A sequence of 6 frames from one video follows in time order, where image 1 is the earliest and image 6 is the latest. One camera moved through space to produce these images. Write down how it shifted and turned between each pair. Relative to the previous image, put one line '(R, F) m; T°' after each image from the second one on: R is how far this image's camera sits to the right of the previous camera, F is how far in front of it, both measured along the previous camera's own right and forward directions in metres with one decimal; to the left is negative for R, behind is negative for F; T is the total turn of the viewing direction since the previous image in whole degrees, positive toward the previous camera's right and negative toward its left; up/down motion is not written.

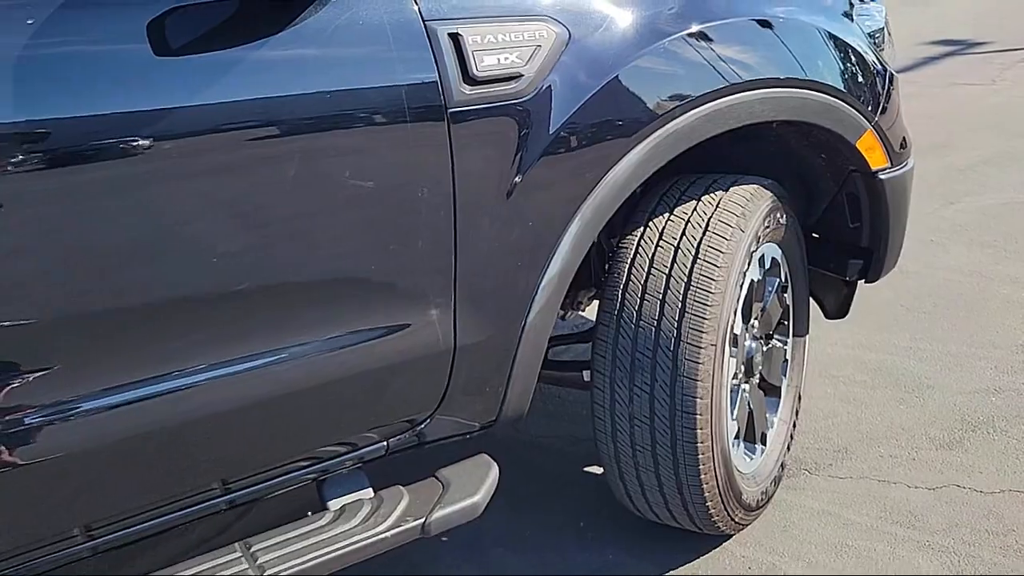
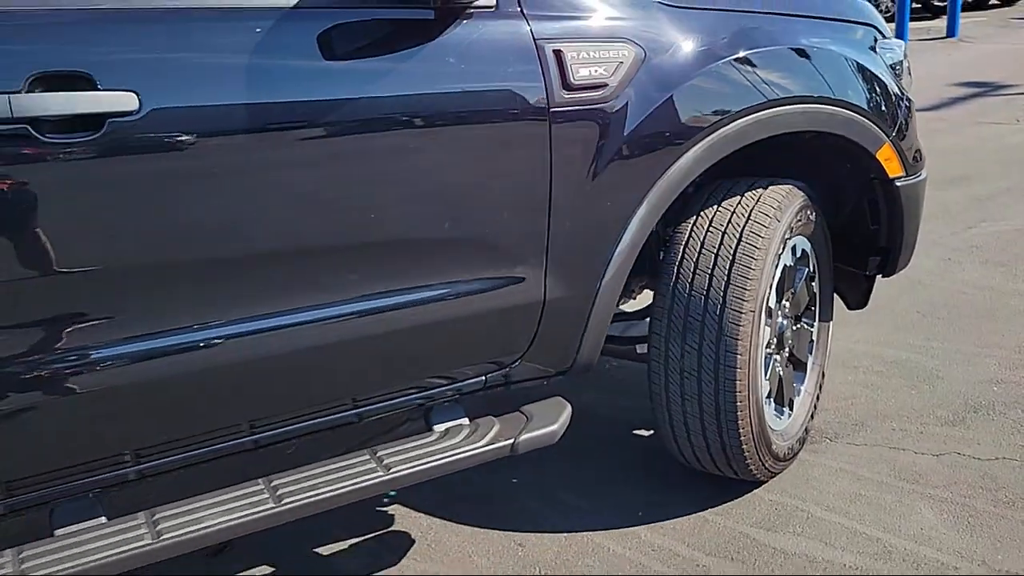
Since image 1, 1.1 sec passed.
(-0.1, -0.4) m; -2°
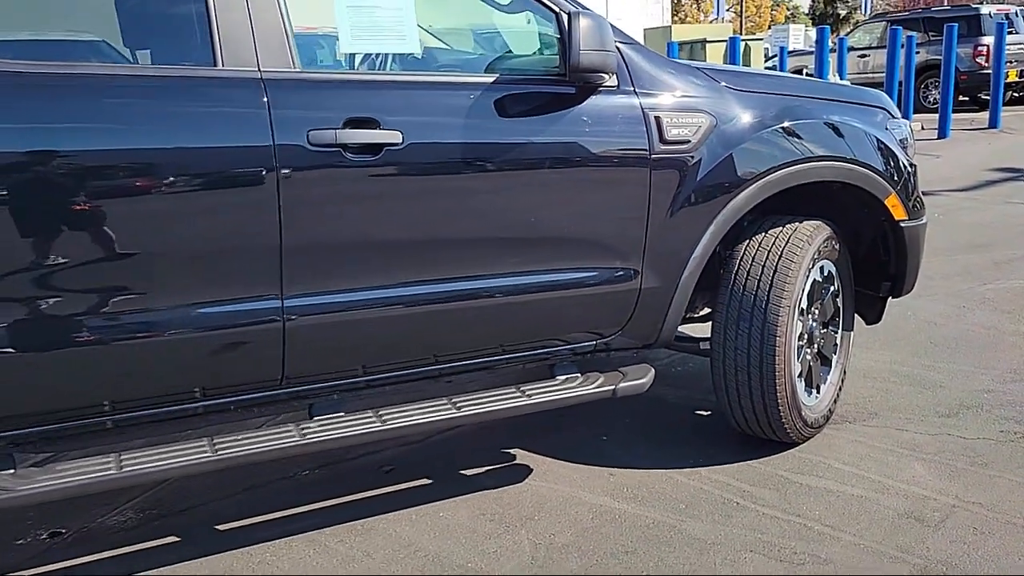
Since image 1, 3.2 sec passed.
(-0.2, -0.9) m; -3°
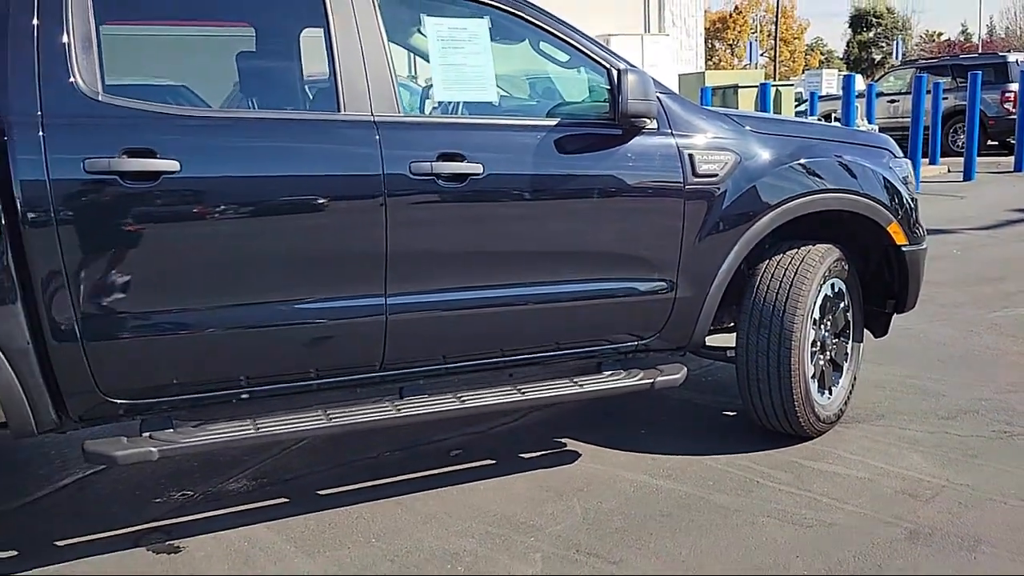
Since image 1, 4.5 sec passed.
(-0.1, -0.6) m; -2°
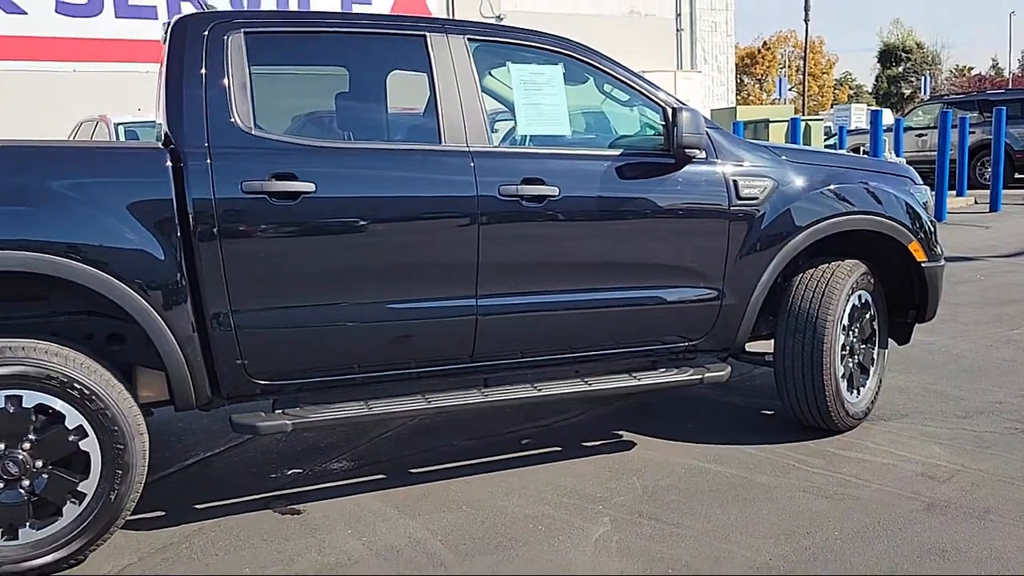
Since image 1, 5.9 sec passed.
(-0.2, -0.6) m; -2°
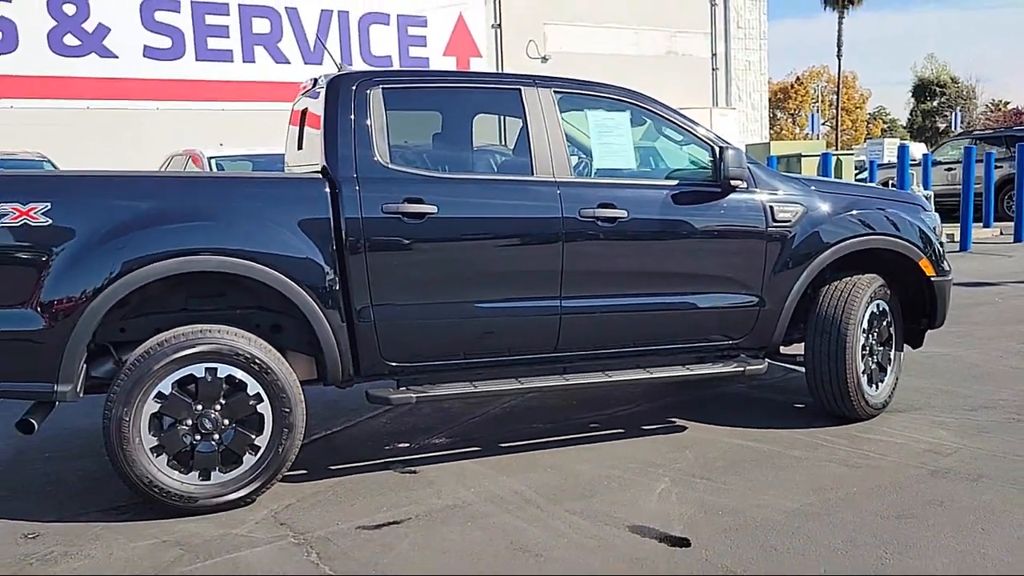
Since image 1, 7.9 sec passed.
(-0.2, -0.9) m; -2°
